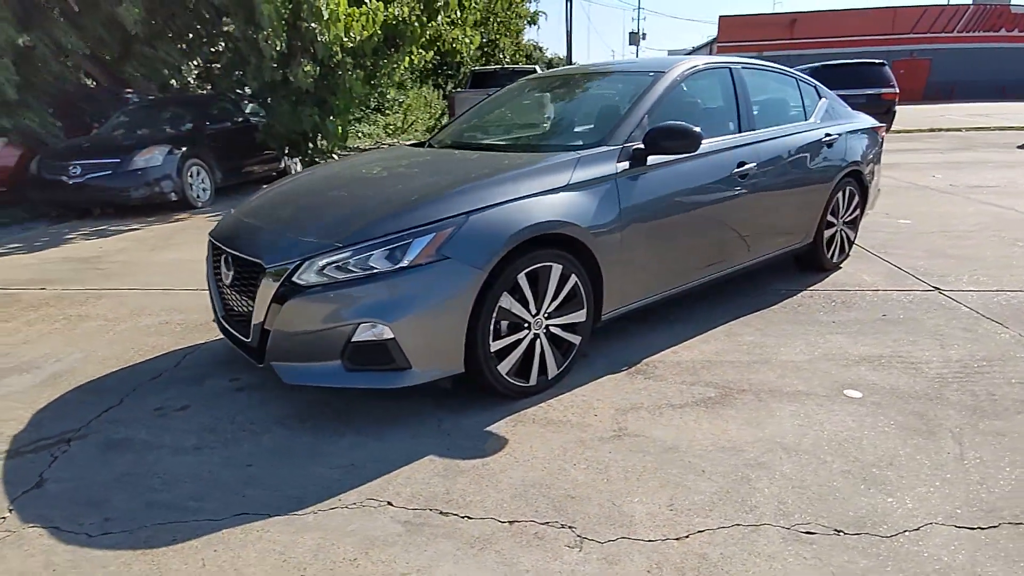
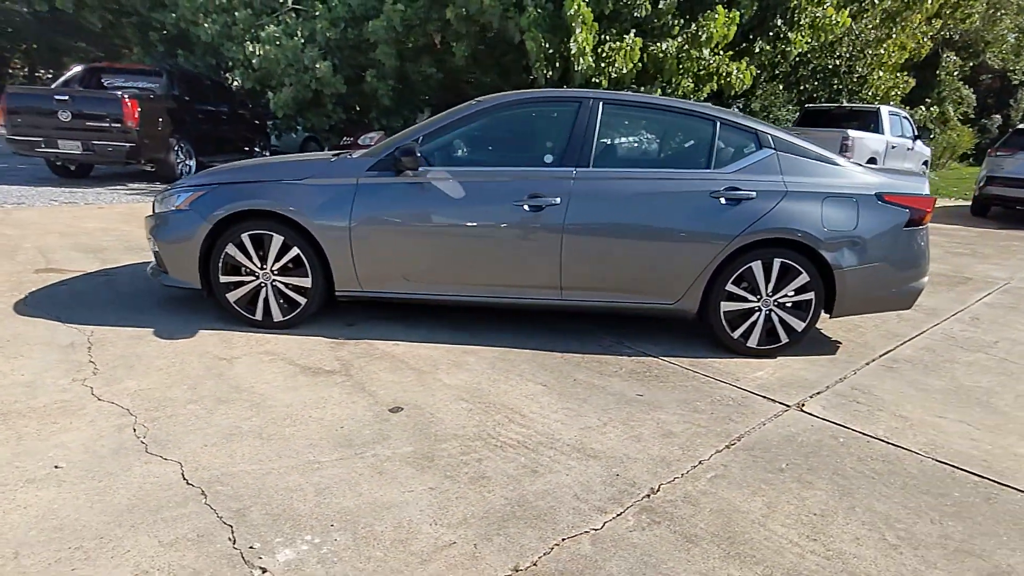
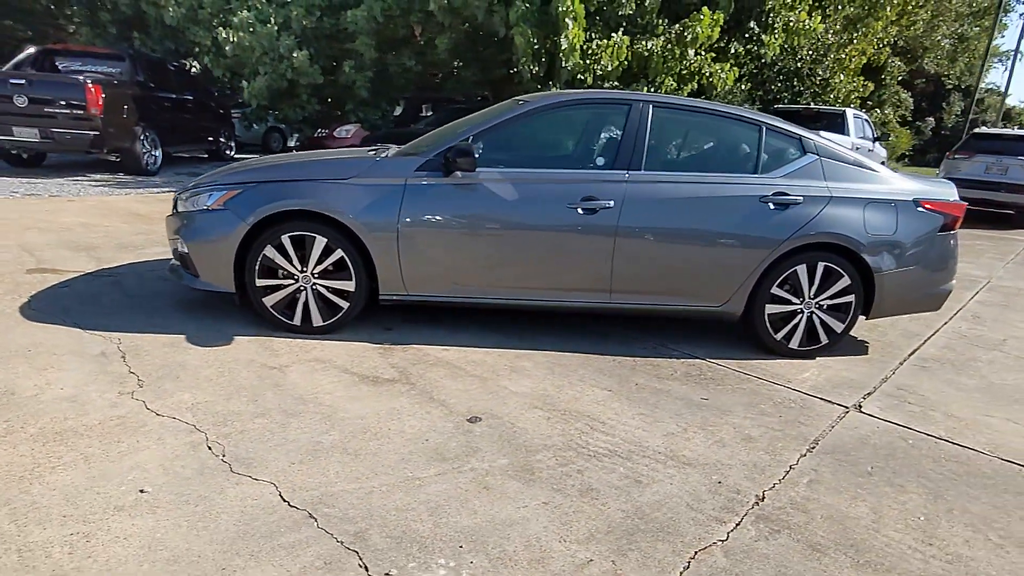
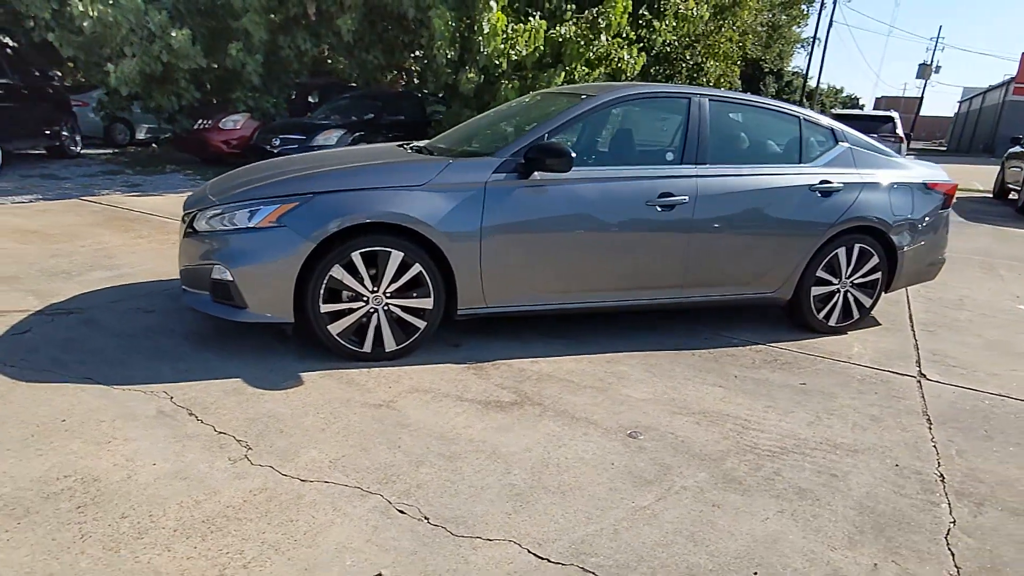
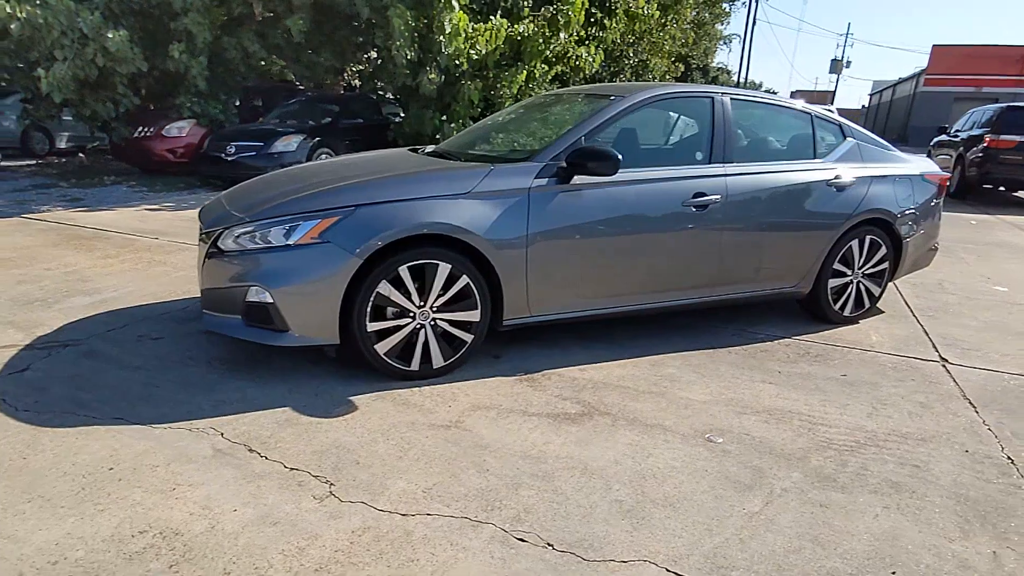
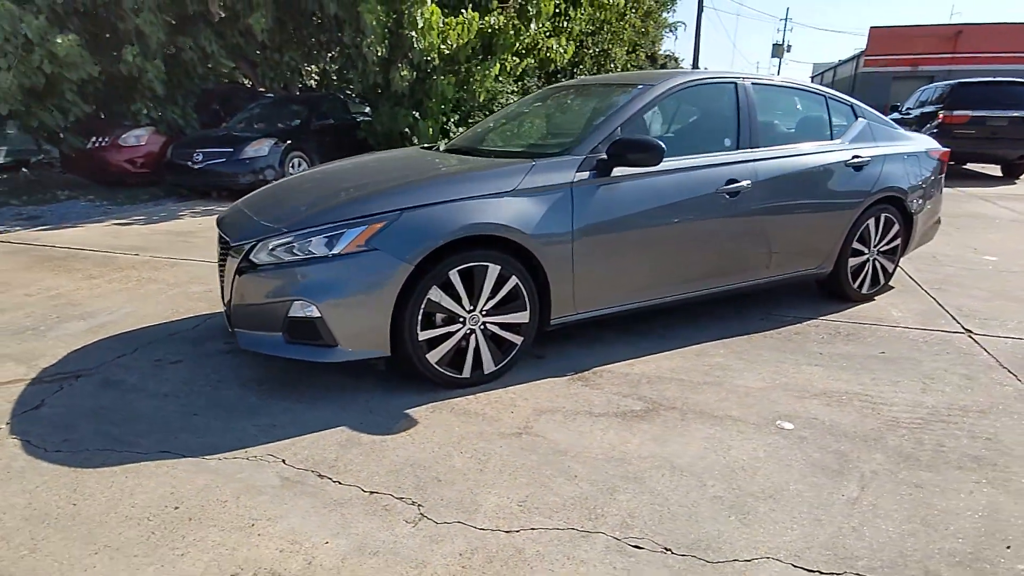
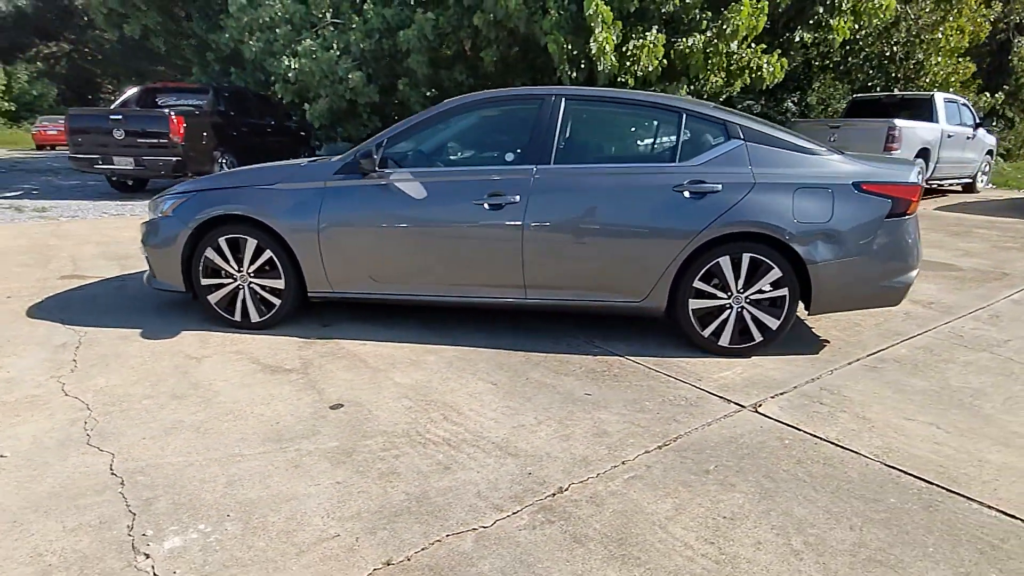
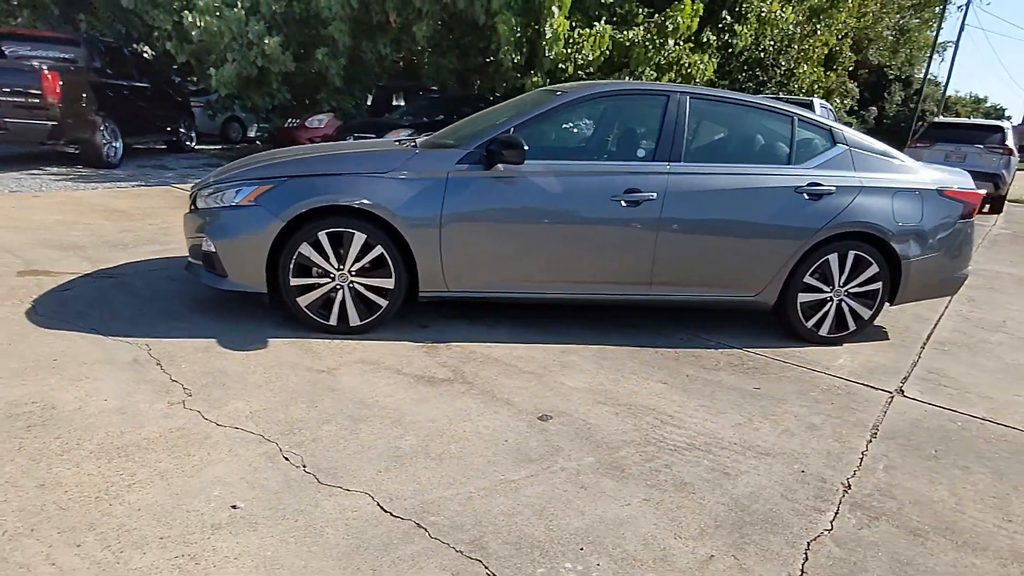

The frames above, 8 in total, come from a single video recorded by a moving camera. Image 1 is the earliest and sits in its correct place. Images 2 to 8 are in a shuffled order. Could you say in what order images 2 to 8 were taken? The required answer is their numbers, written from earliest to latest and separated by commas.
6, 5, 4, 8, 3, 2, 7
